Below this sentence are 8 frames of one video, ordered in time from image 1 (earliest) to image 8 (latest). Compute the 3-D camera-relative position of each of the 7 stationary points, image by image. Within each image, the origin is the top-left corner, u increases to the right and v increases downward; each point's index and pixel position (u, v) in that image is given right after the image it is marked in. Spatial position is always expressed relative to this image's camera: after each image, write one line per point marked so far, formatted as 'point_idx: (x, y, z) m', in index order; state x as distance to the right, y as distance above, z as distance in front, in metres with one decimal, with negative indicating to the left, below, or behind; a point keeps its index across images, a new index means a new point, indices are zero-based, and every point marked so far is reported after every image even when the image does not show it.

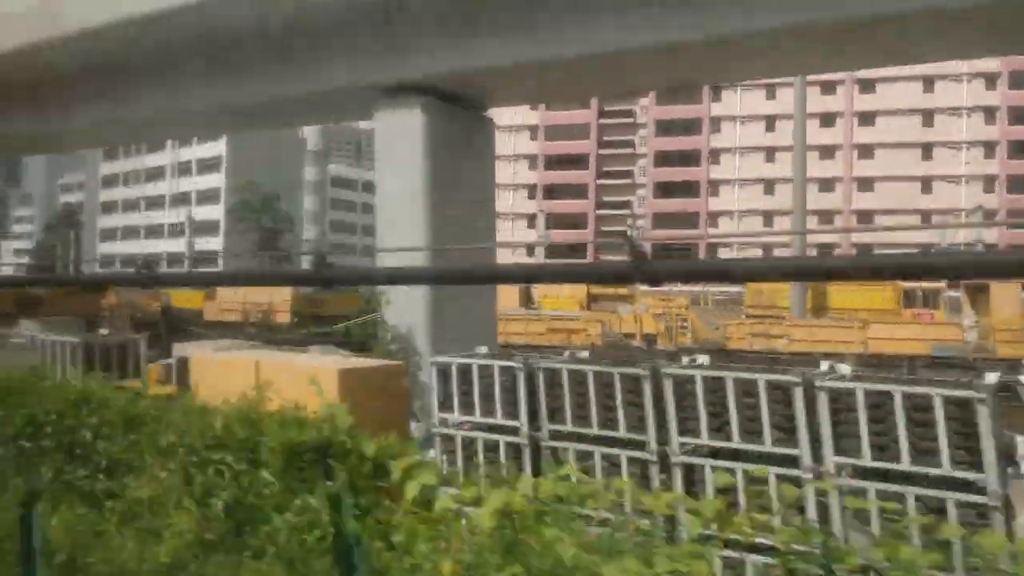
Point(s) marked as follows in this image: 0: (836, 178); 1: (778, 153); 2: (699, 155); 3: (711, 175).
0: (+1.2, +0.4, +3.1) m
1: (+1.0, +0.5, +3.2) m
2: (+0.8, +0.5, +3.3) m
3: (+0.8, +0.4, +3.3) m
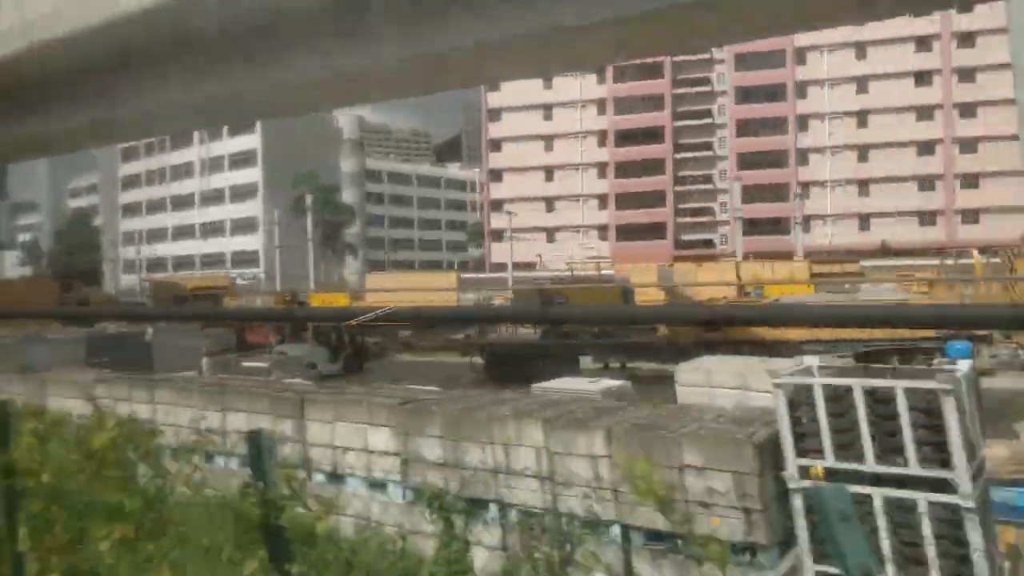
0: (+1.5, +0.5, +2.9) m
1: (+1.3, +0.6, +2.9) m
2: (+1.0, +0.6, +3.1) m
3: (+1.1, +0.5, +3.0) m
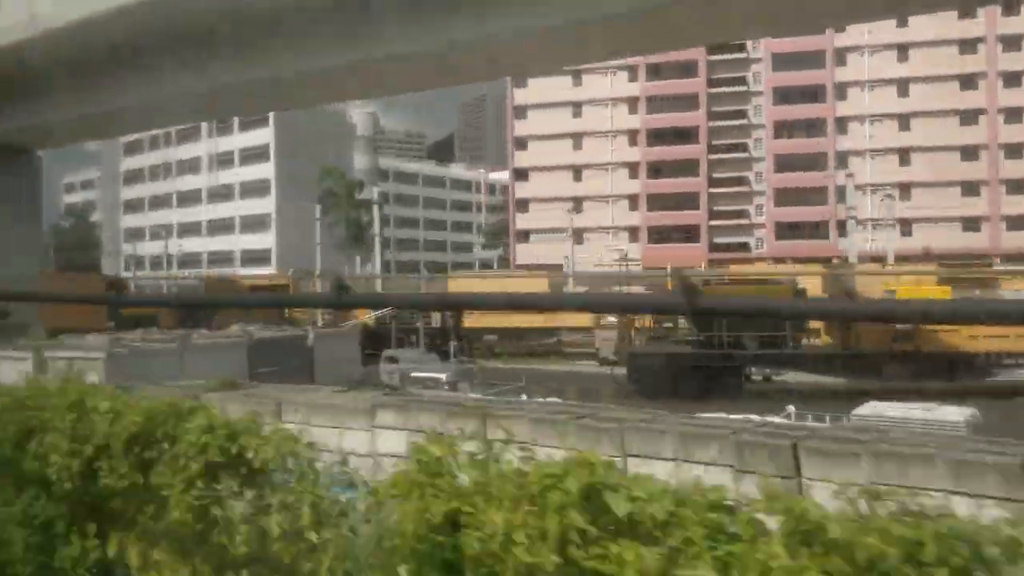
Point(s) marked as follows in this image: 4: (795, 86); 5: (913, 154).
0: (+1.6, +0.5, +2.8) m
1: (+1.4, +0.6, +2.9) m
2: (+1.1, +0.6, +3.0) m
3: (+1.2, +0.5, +3.0) m
4: (+1.0, +0.7, +3.0) m
5: (+1.4, +0.5, +2.9) m
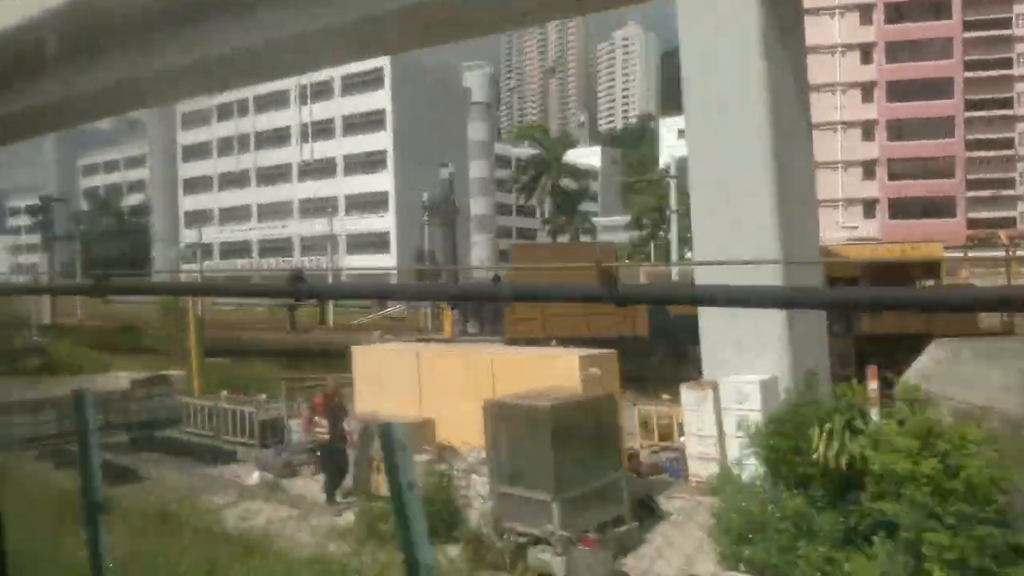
0: (+2.3, +0.5, +2.3) m
1: (+2.1, +0.6, +2.4) m
2: (+1.8, +0.7, +2.5) m
3: (+1.8, +0.6, +2.5) m
4: (+1.7, +0.8, +2.6) m
5: (+2.1, +0.5, +2.4) m
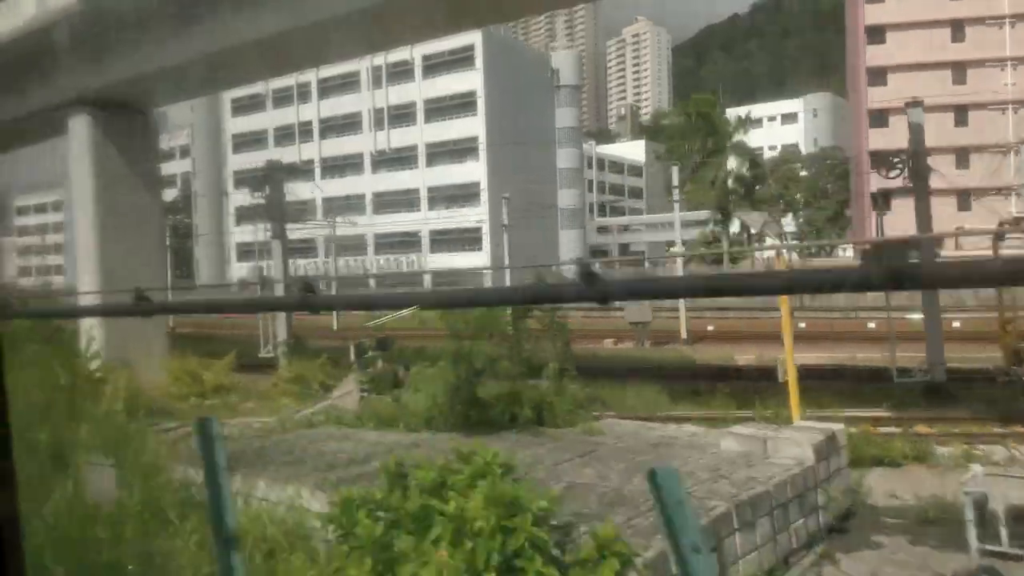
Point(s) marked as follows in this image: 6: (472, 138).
0: (+2.7, +0.6, +2.1) m
1: (+2.5, +0.7, +2.1) m
2: (+2.2, +0.7, +2.2) m
3: (+2.2, +0.6, +2.2) m
4: (+2.1, +0.8, +2.3) m
5: (+2.5, +0.5, +2.1) m
6: (-0.1, +0.6, +3.1) m
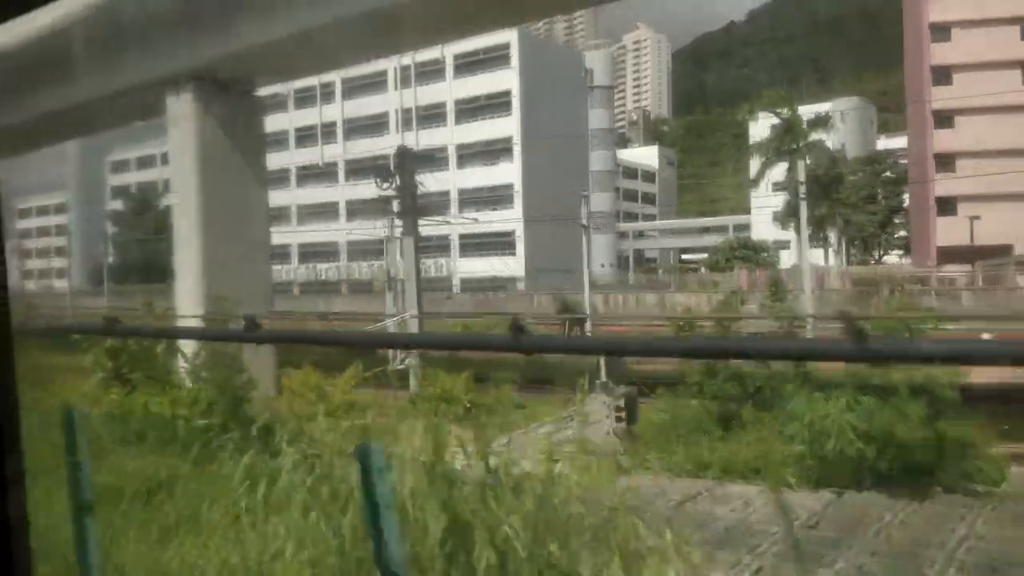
0: (+2.8, +0.5, +2.0) m
1: (+2.6, +0.6, +2.0) m
2: (+2.3, +0.6, +2.1) m
3: (+2.4, +0.5, +2.1) m
4: (+2.2, +0.8, +2.2) m
5: (+2.6, +0.5, +2.0) m
6: (0.0, +0.5, +2.9) m
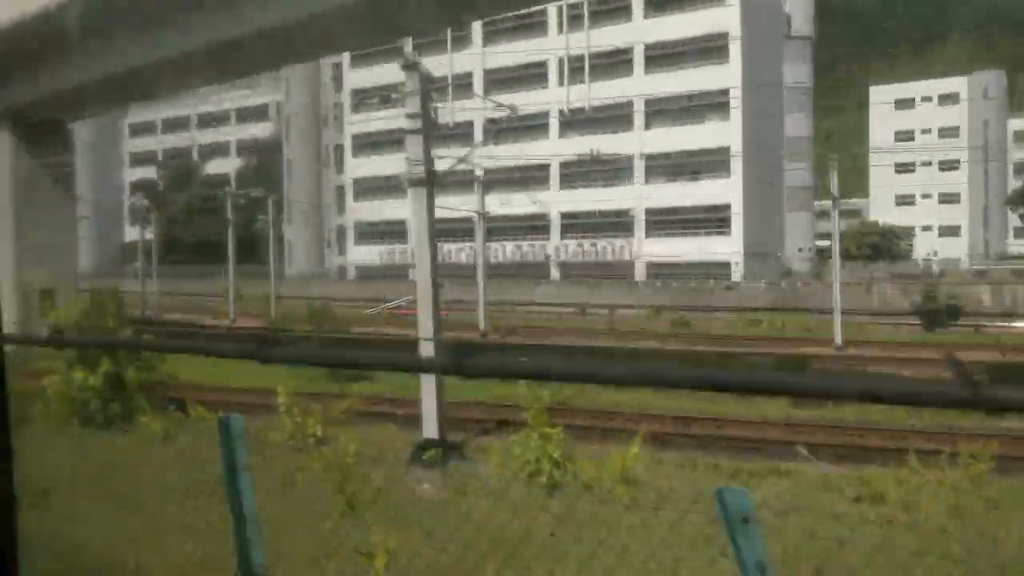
0: (+3.4, +0.5, +1.6) m
1: (+3.2, +0.6, +1.6) m
2: (+3.0, +0.6, +1.7) m
3: (+3.0, +0.5, +1.7) m
4: (+2.9, +0.8, +1.8) m
5: (+3.2, +0.5, +1.7) m
6: (+0.6, +0.6, +2.4) m
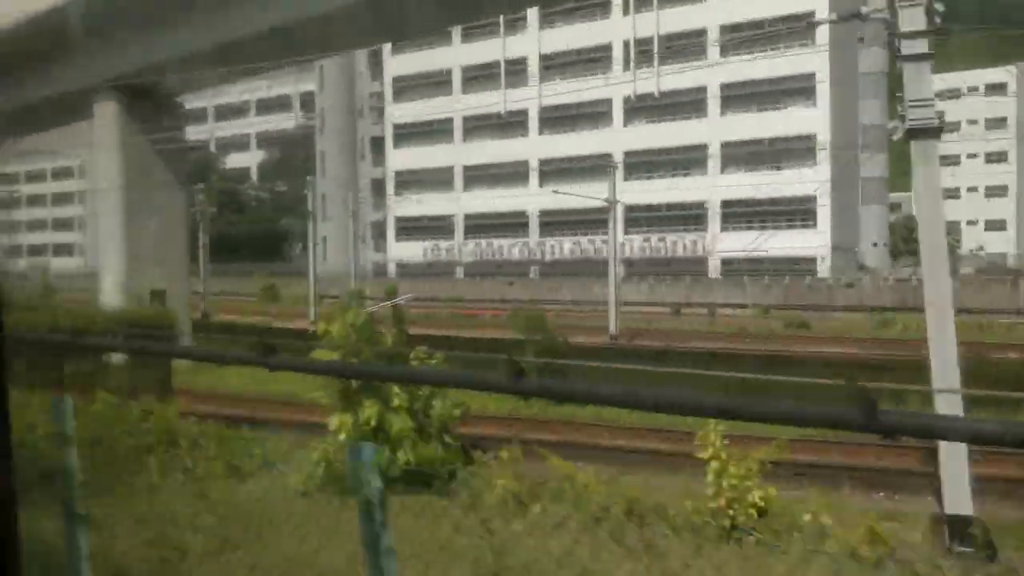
0: (+3.6, +0.5, +1.5) m
1: (+3.4, +0.6, +1.5) m
2: (+3.2, +0.7, +1.6) m
3: (+3.2, +0.6, +1.6) m
4: (+3.1, +0.8, +1.7) m
5: (+3.4, +0.5, +1.5) m
6: (+0.8, +0.6, +2.3) m
